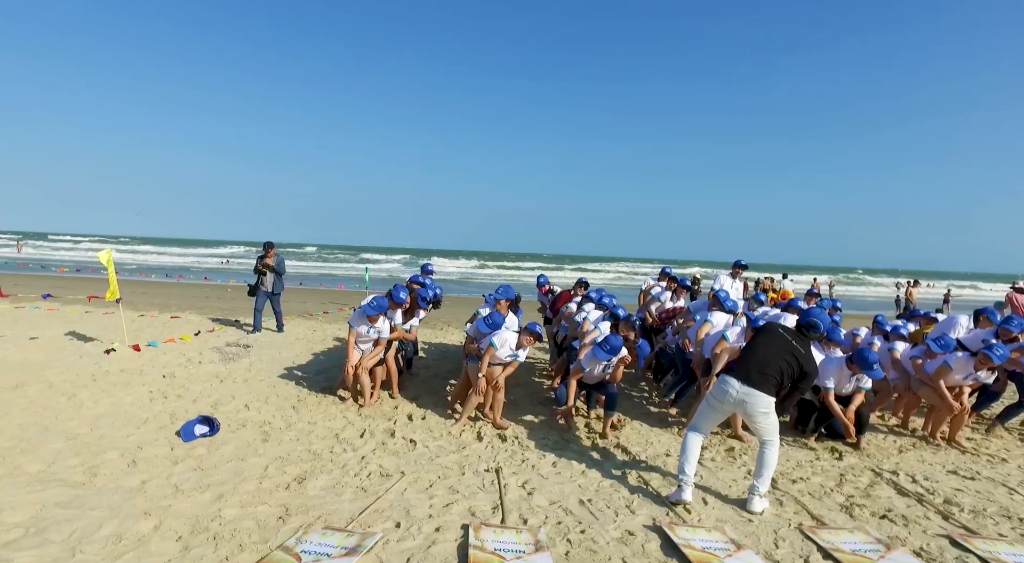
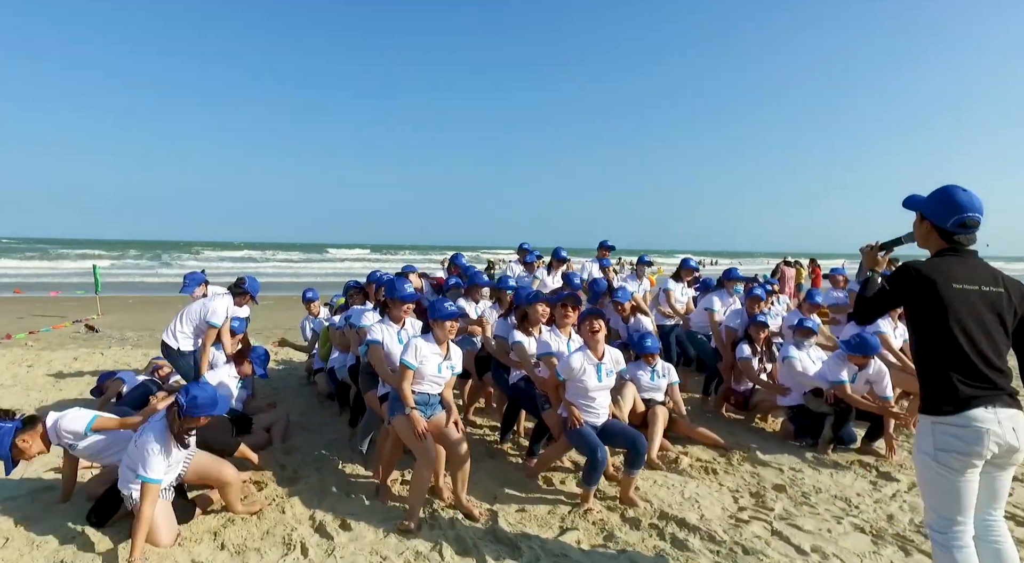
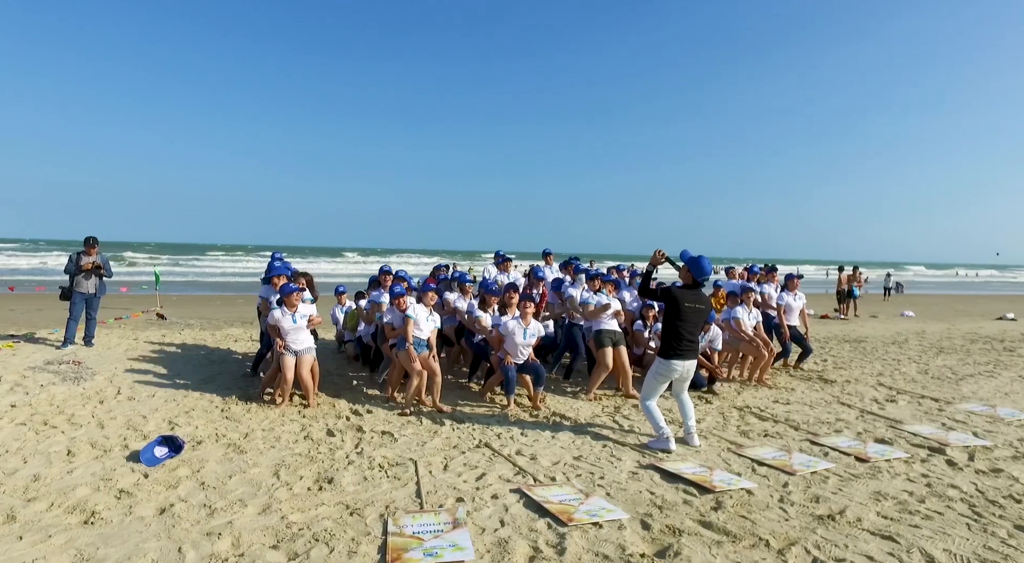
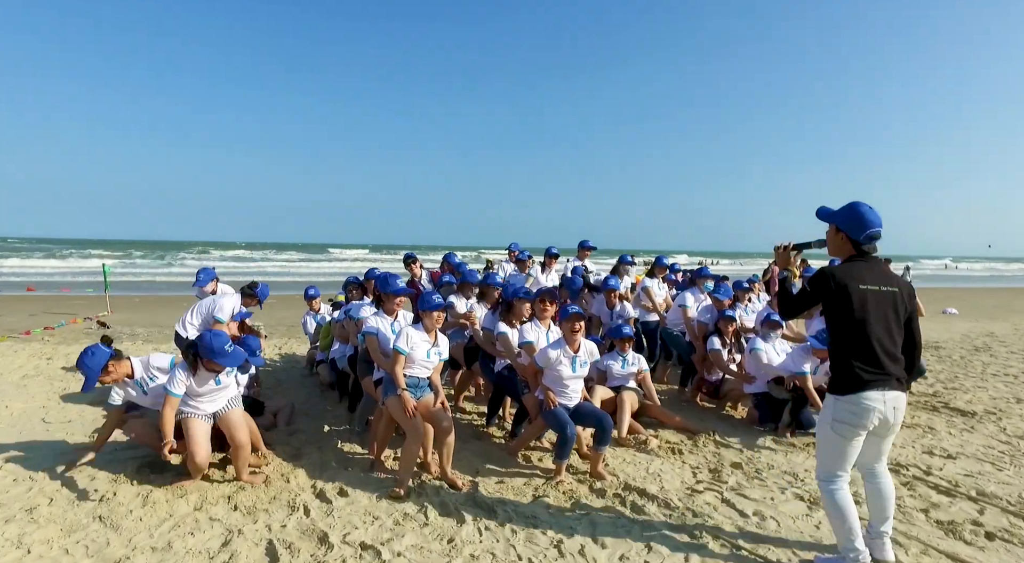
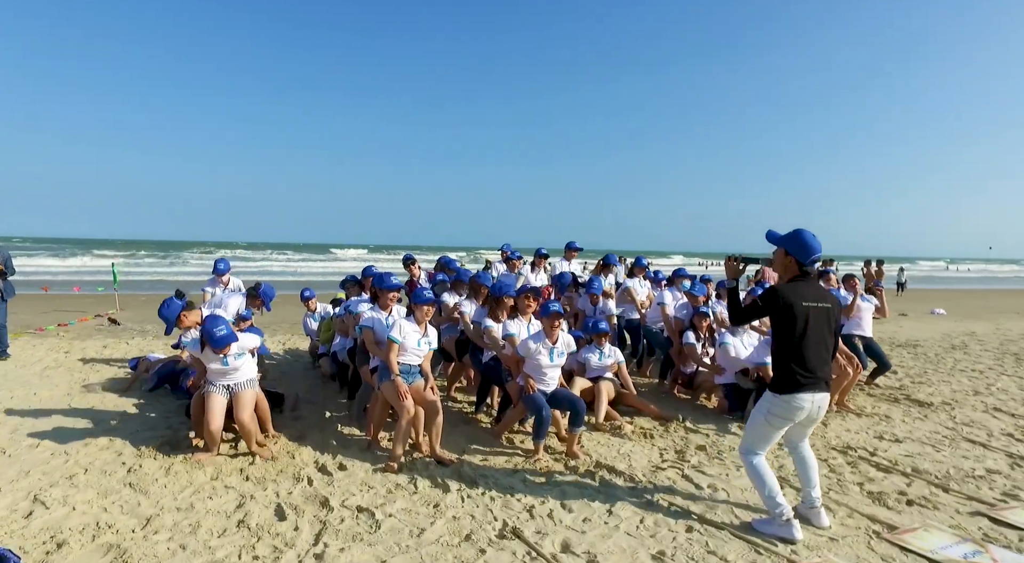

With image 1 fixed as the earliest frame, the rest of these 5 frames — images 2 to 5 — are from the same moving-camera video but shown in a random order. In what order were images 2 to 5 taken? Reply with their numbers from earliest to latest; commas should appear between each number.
3, 5, 4, 2
